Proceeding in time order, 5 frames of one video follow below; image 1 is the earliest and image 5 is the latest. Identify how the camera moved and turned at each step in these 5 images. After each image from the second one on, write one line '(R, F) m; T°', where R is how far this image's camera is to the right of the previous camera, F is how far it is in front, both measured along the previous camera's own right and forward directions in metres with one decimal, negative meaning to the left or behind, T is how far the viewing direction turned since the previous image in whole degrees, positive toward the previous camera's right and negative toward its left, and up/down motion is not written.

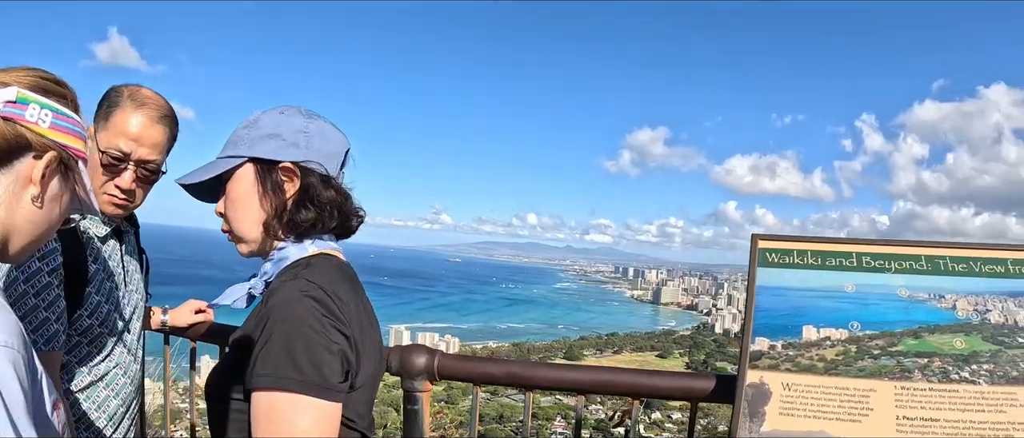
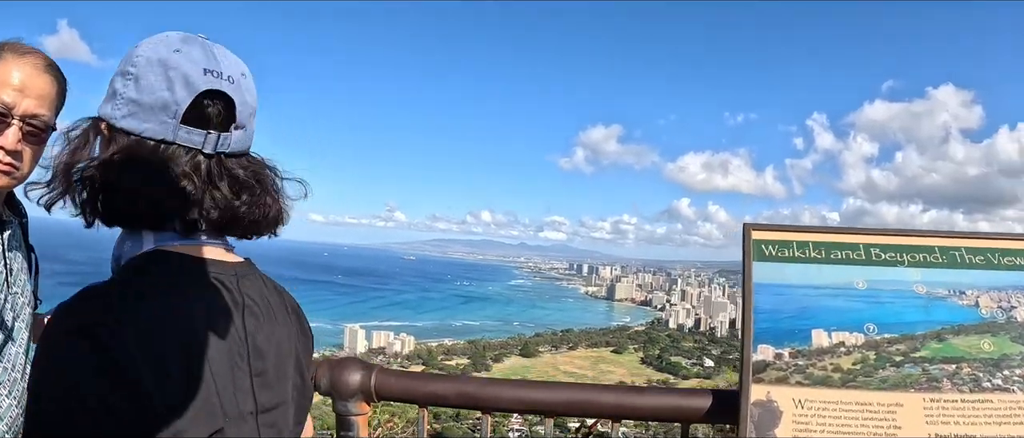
(0.0, +0.1) m; +4°
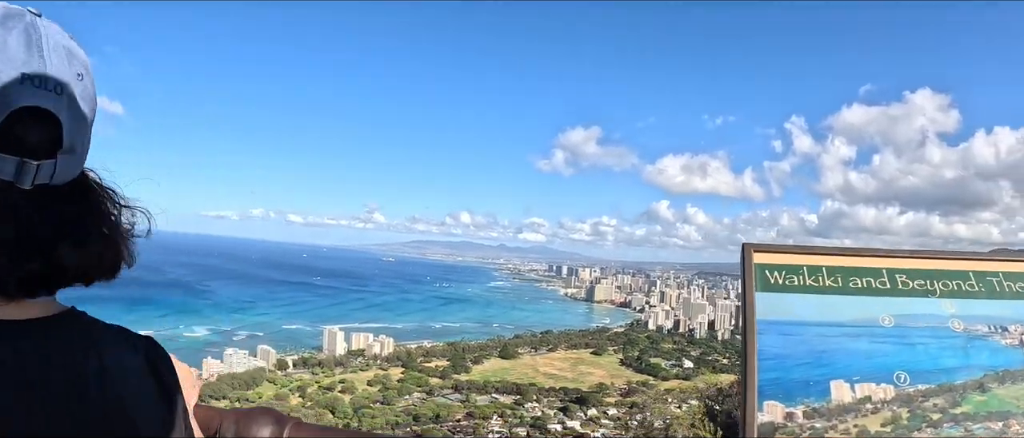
(0.0, +0.1) m; +2°
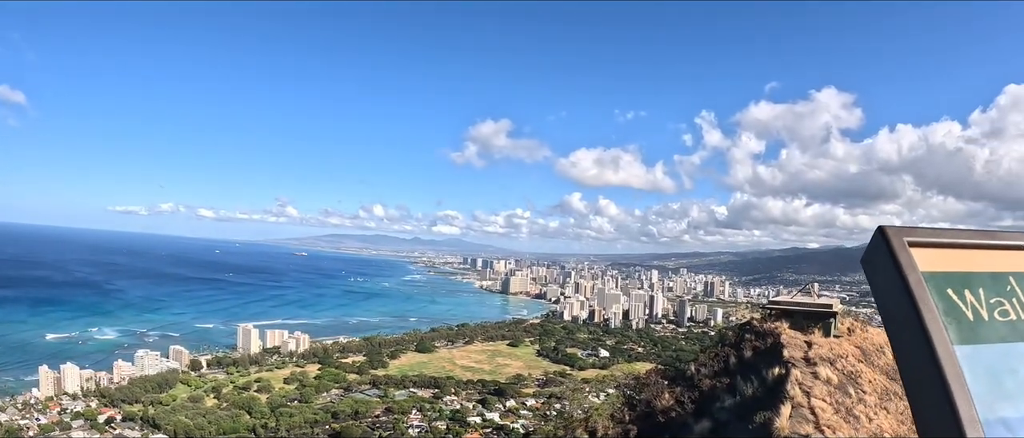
(+0.6, 0.0) m; +6°
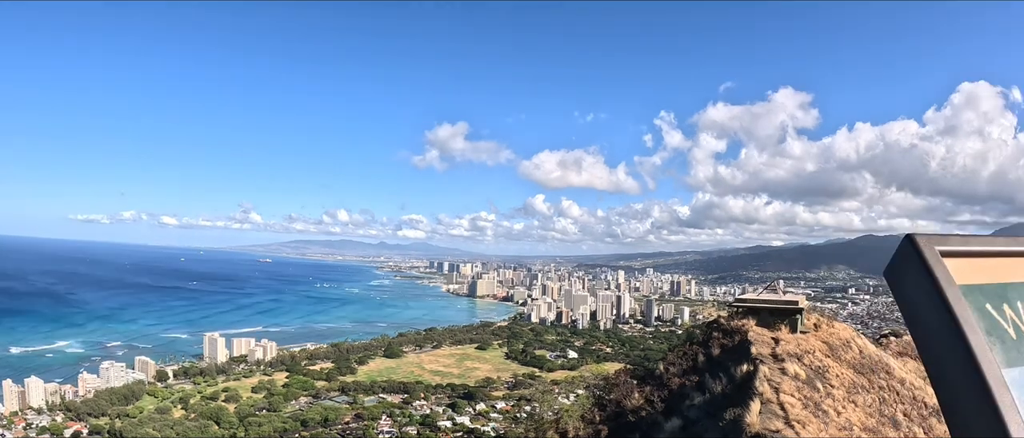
(+0.4, 0.0) m; +2°
